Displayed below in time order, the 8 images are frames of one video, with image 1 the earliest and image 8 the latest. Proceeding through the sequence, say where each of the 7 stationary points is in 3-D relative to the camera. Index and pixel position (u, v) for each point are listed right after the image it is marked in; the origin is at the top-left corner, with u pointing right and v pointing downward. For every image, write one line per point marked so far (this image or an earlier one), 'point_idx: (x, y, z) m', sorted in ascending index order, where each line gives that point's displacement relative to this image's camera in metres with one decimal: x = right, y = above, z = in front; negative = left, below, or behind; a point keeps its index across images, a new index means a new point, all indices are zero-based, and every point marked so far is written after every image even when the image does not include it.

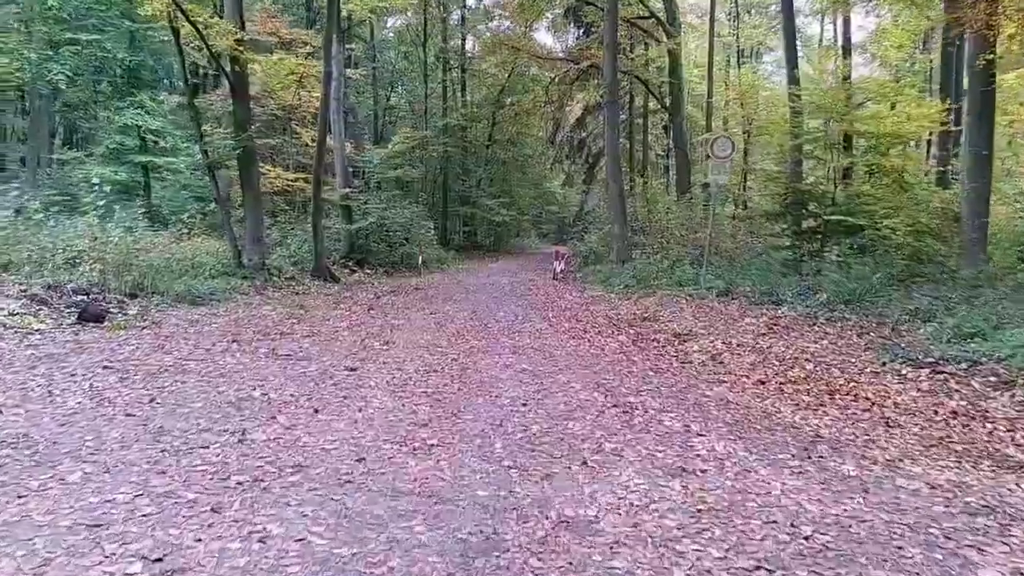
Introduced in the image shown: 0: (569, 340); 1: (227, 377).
0: (+0.7, -0.7, +9.3) m
1: (-2.5, -0.8, +6.3) m
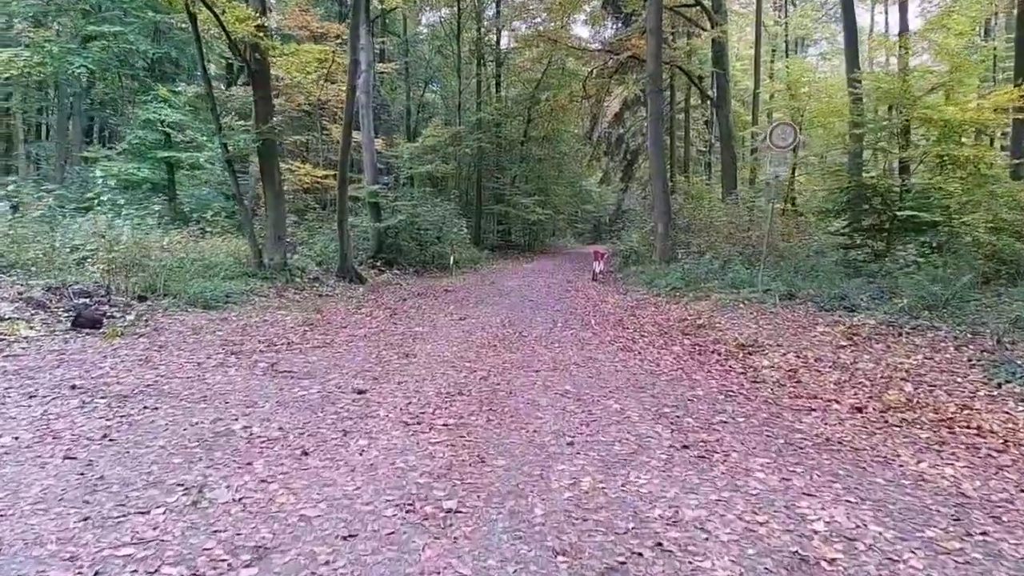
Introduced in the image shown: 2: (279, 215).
0: (+1.2, -0.7, +8.0) m
1: (-2.2, -0.8, +5.2) m
2: (-5.1, +1.6, +15.8) m
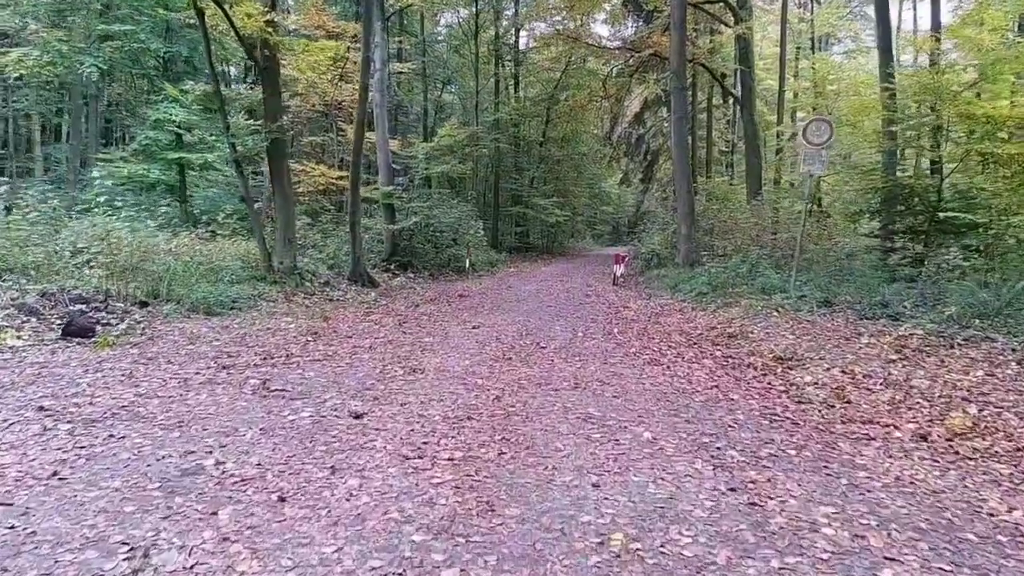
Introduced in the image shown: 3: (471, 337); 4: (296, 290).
0: (+1.3, -0.8, +7.3) m
1: (-2.1, -0.9, +4.6) m
2: (-4.7, +1.5, +15.3) m
3: (-0.5, -0.6, +8.9) m
4: (-4.4, 0.0, +14.5) m
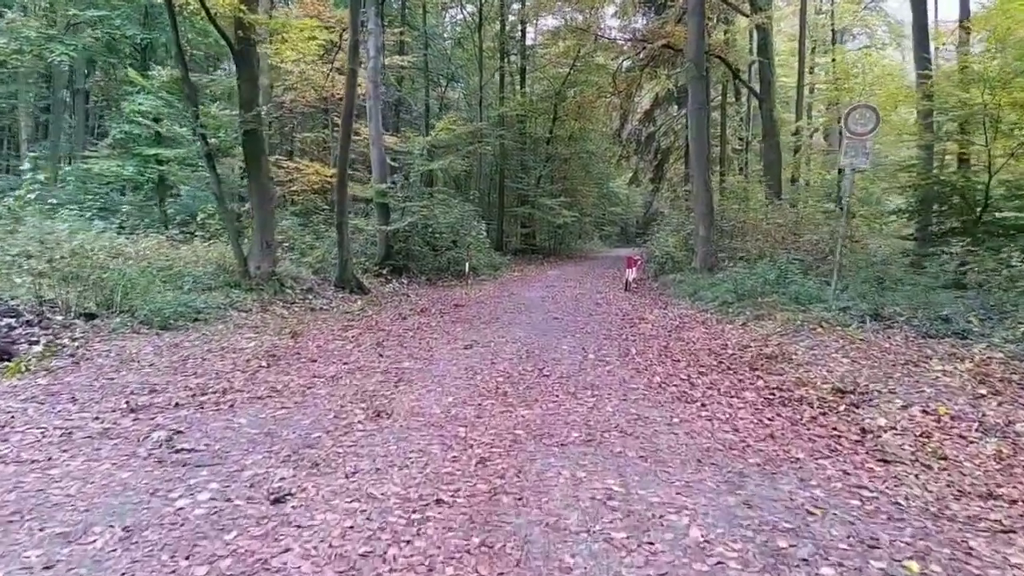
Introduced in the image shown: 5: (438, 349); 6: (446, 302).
0: (+1.3, -0.9, +5.8) m
1: (-2.2, -1.0, +3.1) m
2: (-4.7, +1.4, +13.8) m
3: (-0.5, -0.7, +7.4) m
4: (-4.3, -0.2, +13.1) m
5: (-0.8, -0.7, +8.0) m
6: (-1.3, -0.3, +13.8) m
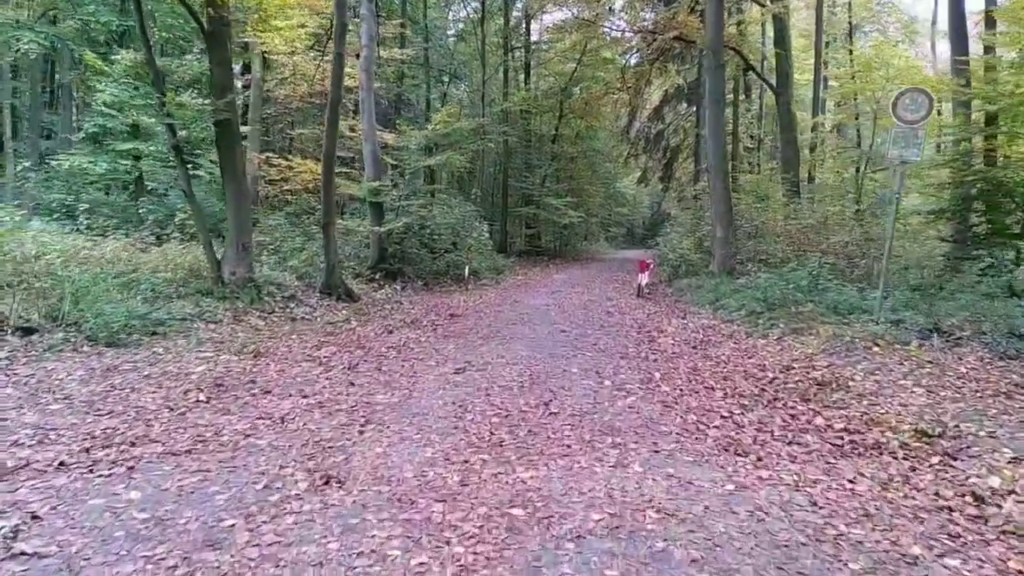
0: (+1.3, -1.1, +4.4) m
1: (-2.2, -1.1, +1.8) m
2: (-4.6, +1.2, +12.5) m
3: (-0.5, -0.9, +6.0) m
4: (-4.3, -0.3, +11.8) m
5: (-0.8, -0.8, +6.7) m
6: (-1.2, -0.4, +12.5) m
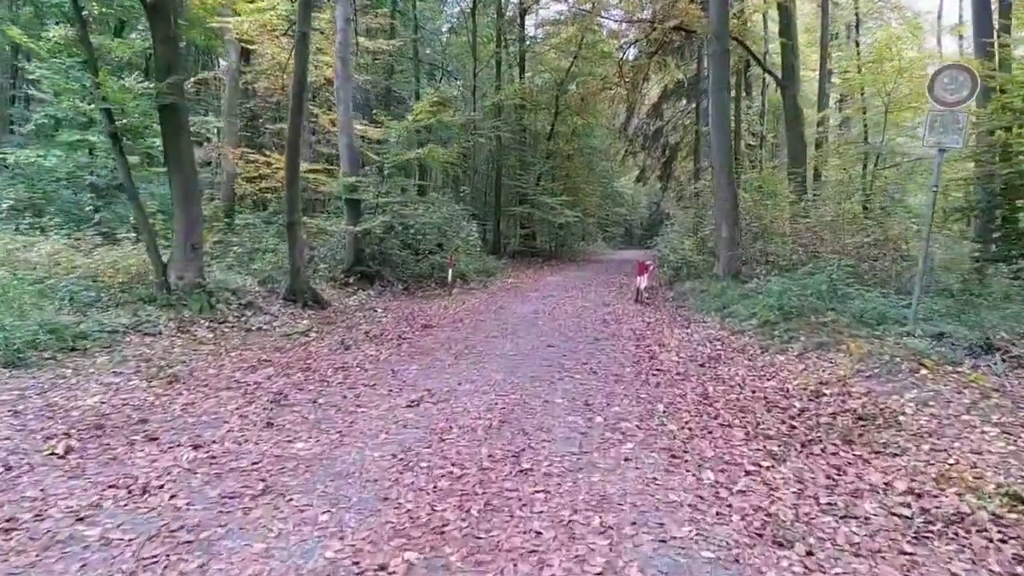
0: (+1.0, -1.2, +3.1) m
1: (-2.4, -1.2, +0.4) m
2: (-4.9, +1.1, +11.1) m
3: (-0.8, -1.0, +4.7) m
4: (-4.5, -0.4, +10.4) m
5: (-1.1, -0.9, +5.3) m
6: (-1.5, -0.5, +11.1) m
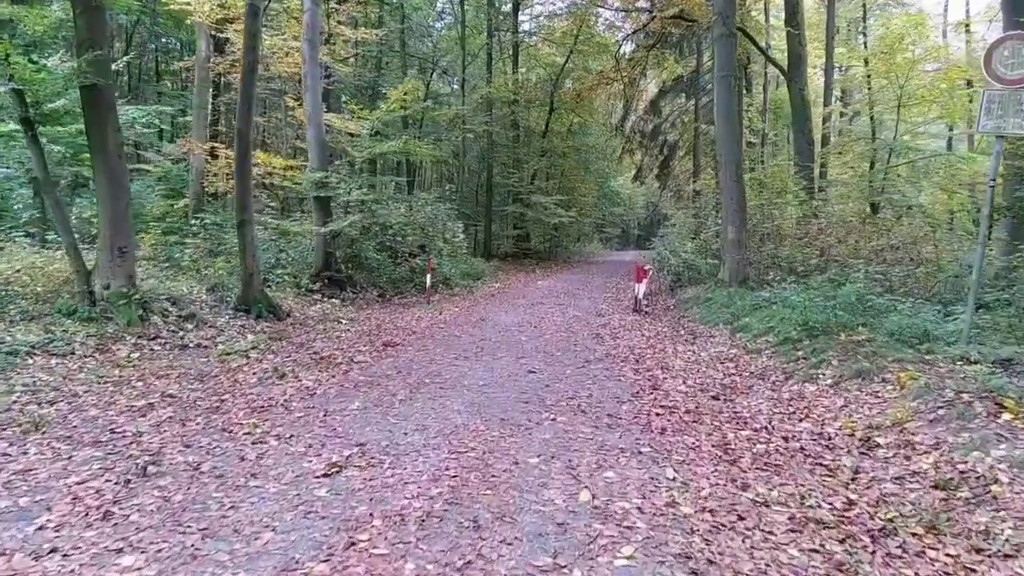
0: (+0.8, -1.3, +1.6) m
1: (-2.7, -1.4, -1.0) m
2: (-5.2, +1.0, +9.6) m
3: (-1.0, -1.1, +3.2) m
4: (-4.8, -0.5, +8.9) m
5: (-1.3, -1.0, +3.8) m
6: (-1.8, -0.6, +9.6) m
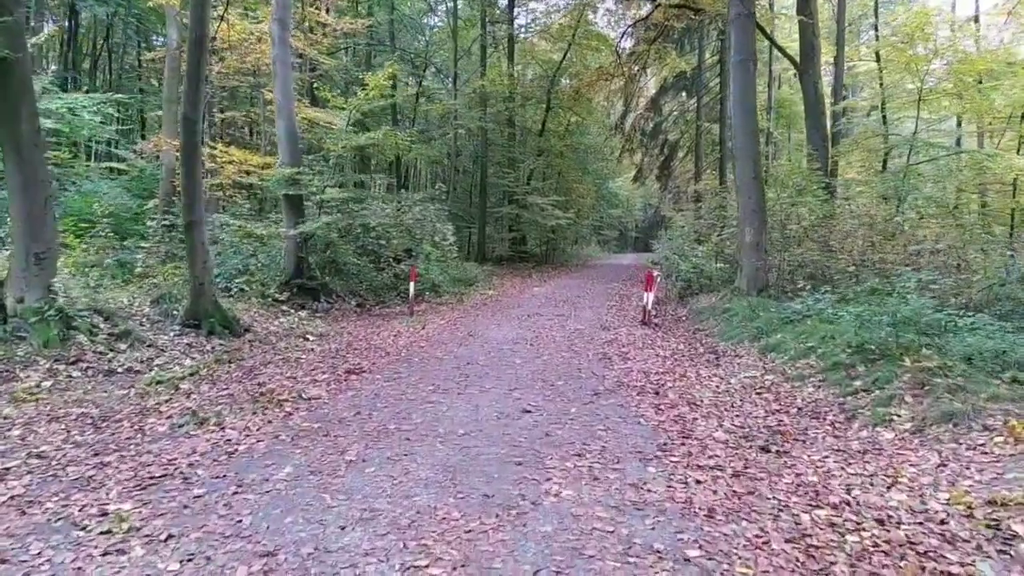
0: (+0.8, -1.4, +0.1) m
1: (-2.7, -1.5, -2.5) m
2: (-5.3, +0.8, +8.1) m
3: (-1.1, -1.2, +1.7) m
4: (-4.9, -0.7, +7.4) m
5: (-1.4, -1.2, +2.3) m
6: (-1.9, -0.8, +8.1) m
